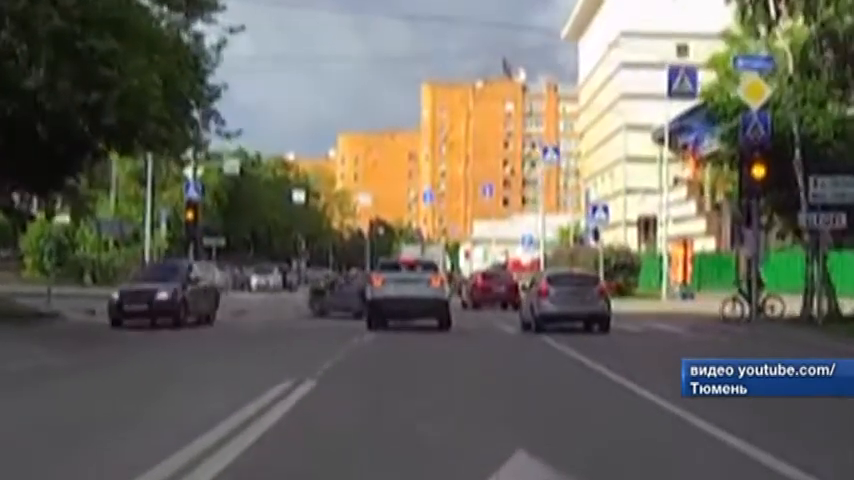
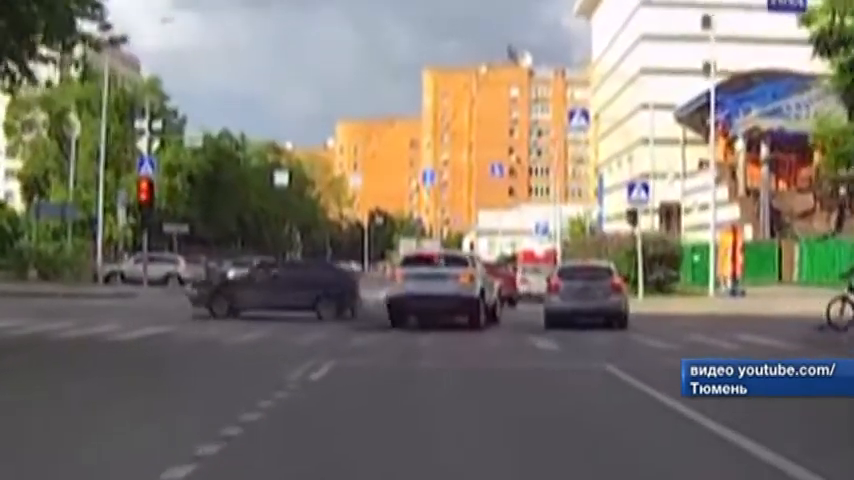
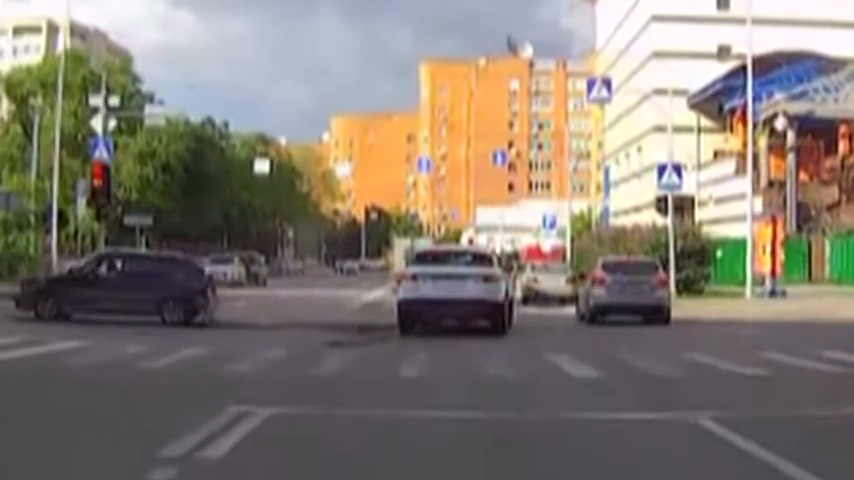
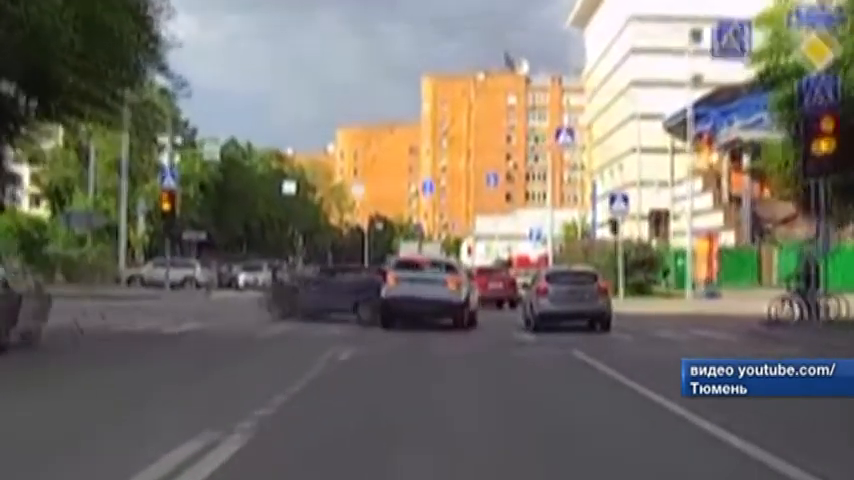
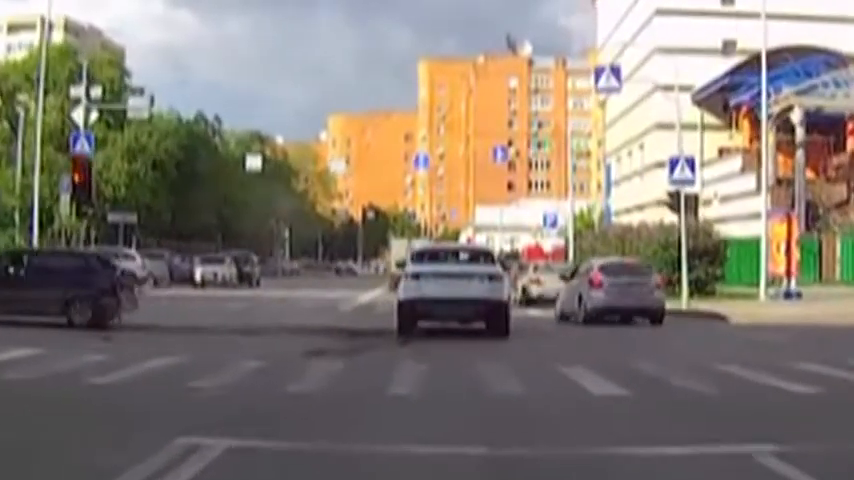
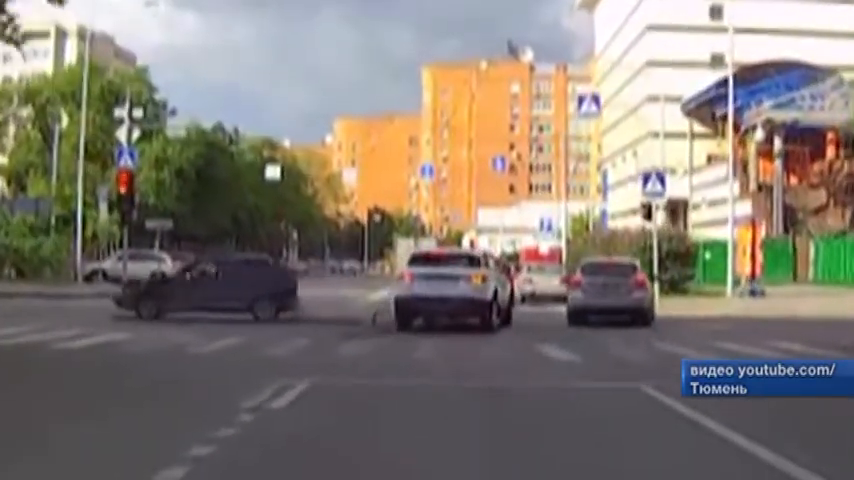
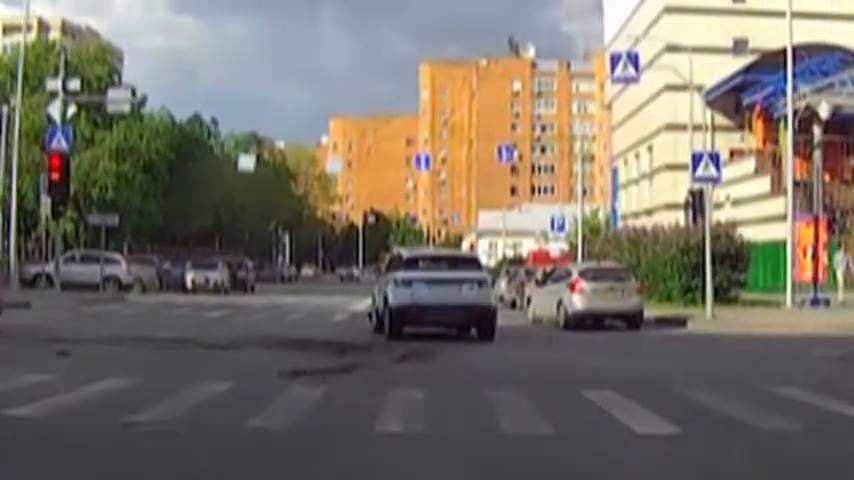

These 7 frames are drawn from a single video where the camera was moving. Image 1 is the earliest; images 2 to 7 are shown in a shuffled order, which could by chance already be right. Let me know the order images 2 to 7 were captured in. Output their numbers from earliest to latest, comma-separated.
4, 2, 6, 3, 5, 7
